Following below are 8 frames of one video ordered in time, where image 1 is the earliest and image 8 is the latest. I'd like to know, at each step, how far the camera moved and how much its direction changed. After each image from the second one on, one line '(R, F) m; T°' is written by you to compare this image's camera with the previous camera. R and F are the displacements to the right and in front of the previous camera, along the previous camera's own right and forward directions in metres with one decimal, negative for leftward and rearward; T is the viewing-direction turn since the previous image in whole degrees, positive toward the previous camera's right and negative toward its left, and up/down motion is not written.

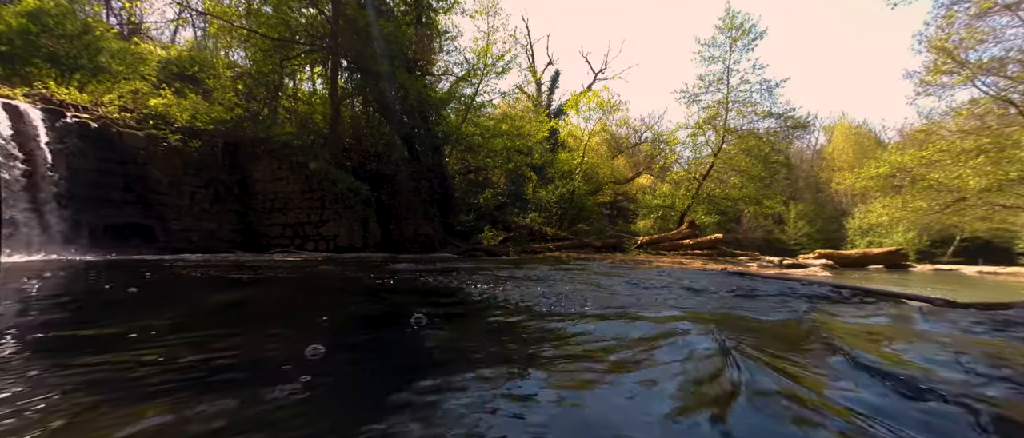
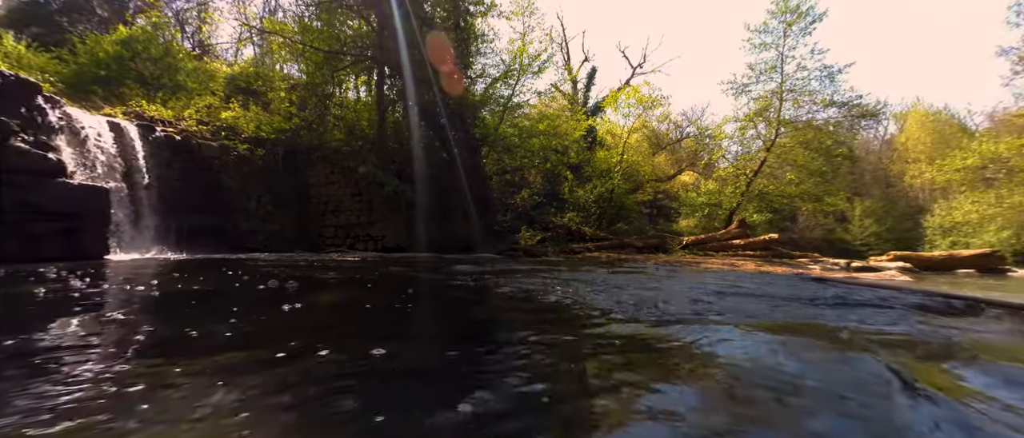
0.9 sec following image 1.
(+0.4, 0.0) m; -8°
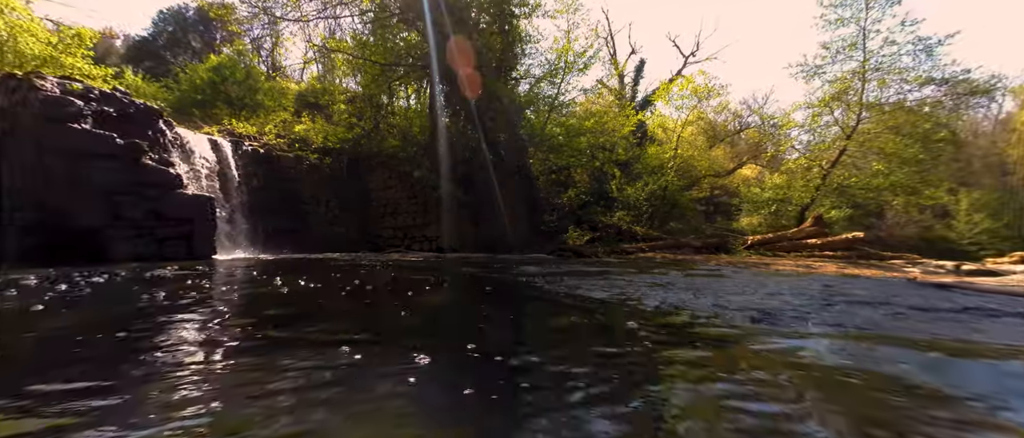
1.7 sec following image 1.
(+0.5, +0.1) m; -10°
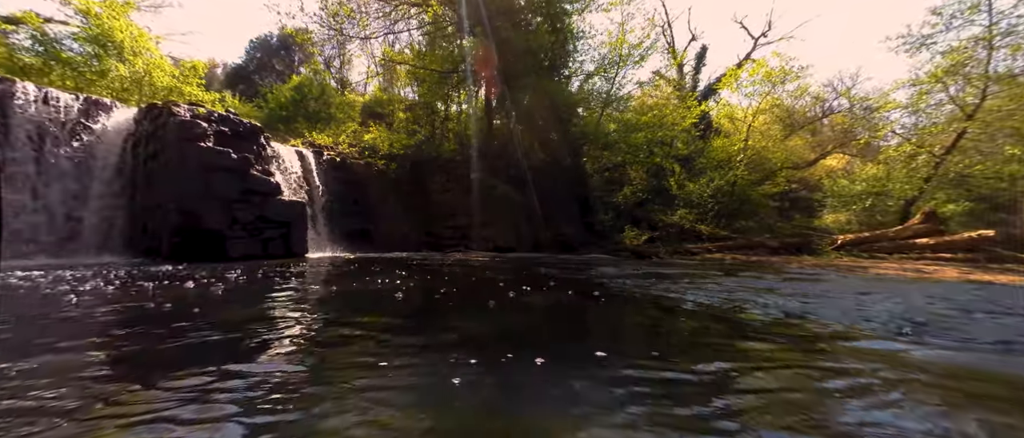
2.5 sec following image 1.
(+0.5, +0.1) m; -11°
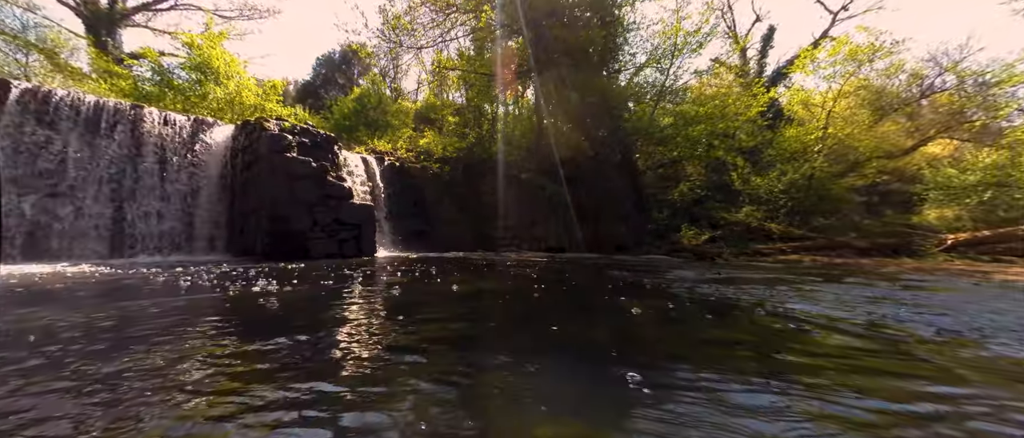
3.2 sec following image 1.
(+0.3, +0.2) m; -9°
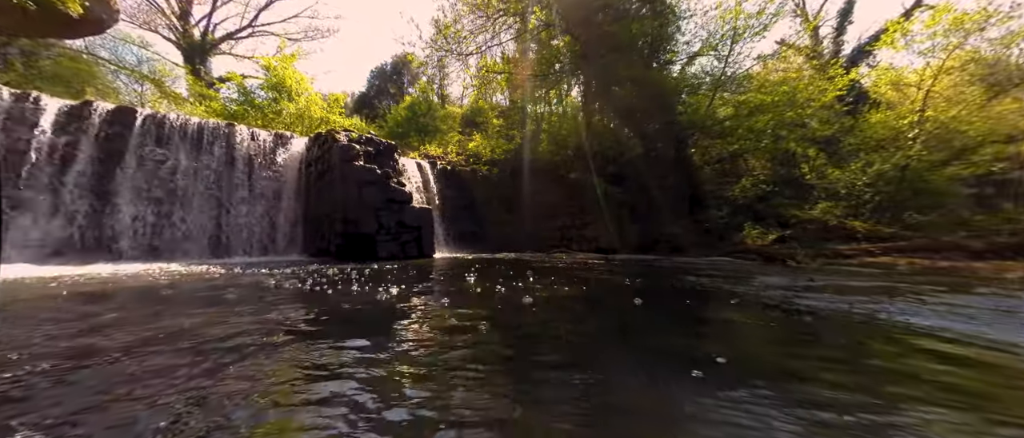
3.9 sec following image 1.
(0.0, +0.1) m; -6°
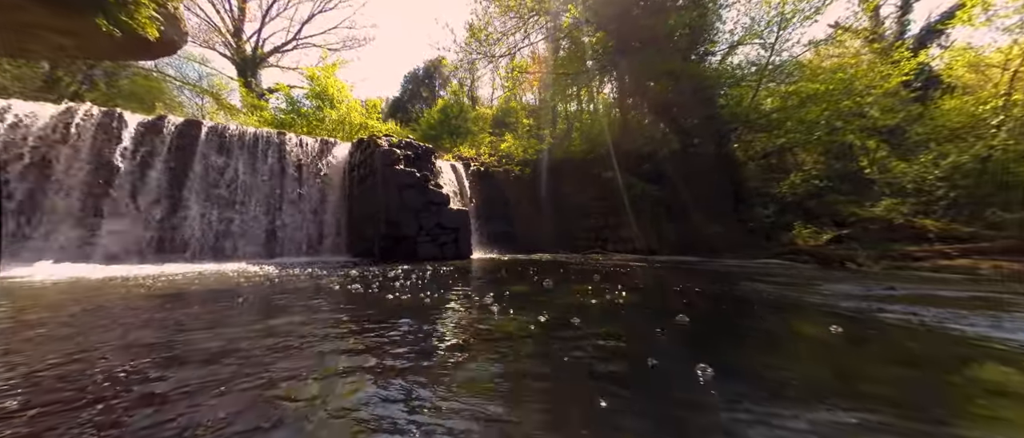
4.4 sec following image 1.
(0.0, +0.1) m; -4°
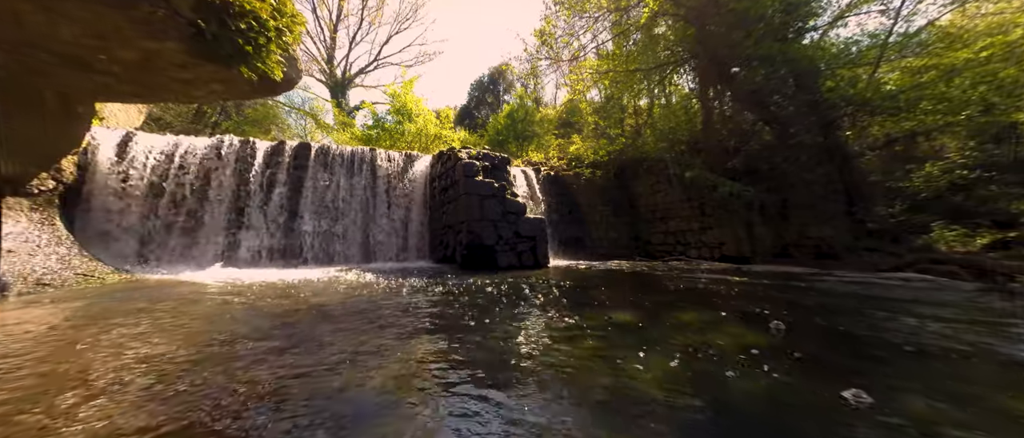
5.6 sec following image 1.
(0.0, +0.3) m; -9°
